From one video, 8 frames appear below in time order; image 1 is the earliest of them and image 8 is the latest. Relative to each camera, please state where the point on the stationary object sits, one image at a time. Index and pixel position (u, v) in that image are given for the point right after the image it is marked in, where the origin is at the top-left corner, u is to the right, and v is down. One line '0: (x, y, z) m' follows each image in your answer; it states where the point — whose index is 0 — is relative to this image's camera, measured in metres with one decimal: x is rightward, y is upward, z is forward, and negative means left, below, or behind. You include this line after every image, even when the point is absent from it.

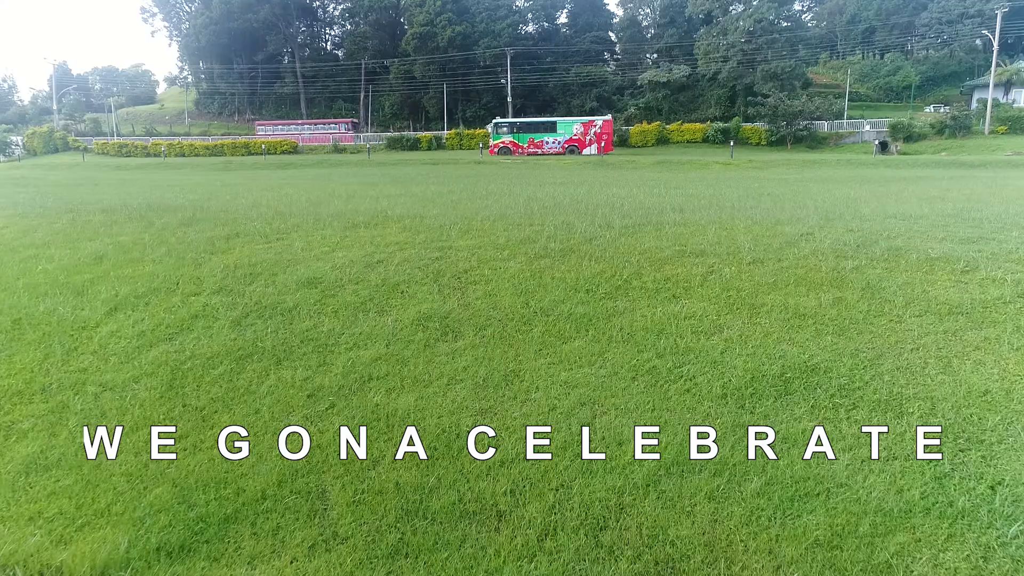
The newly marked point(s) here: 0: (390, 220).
0: (-1.2, +0.7, +7.7) m
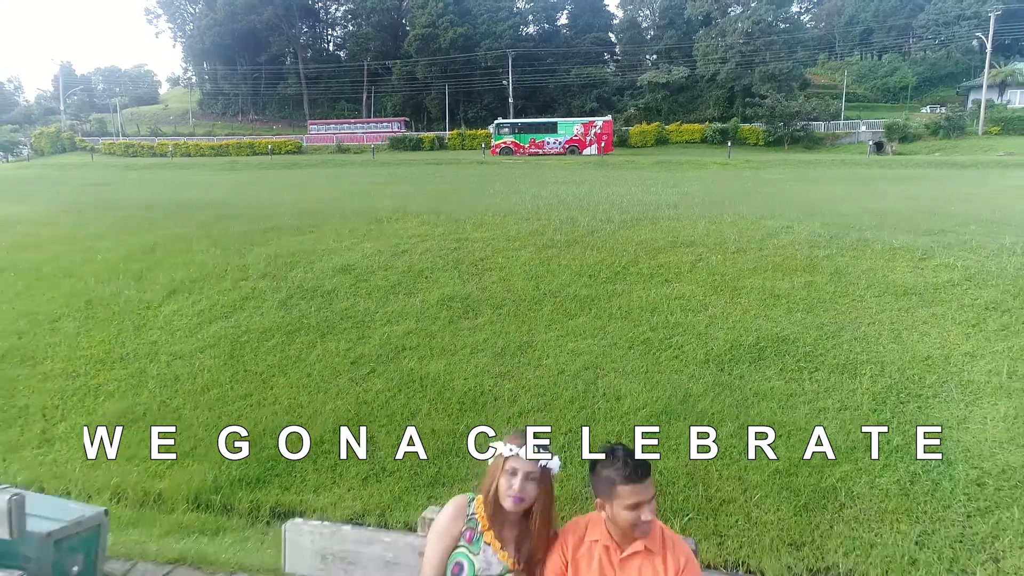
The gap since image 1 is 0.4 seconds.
0: (-1.1, +0.8, +8.5) m
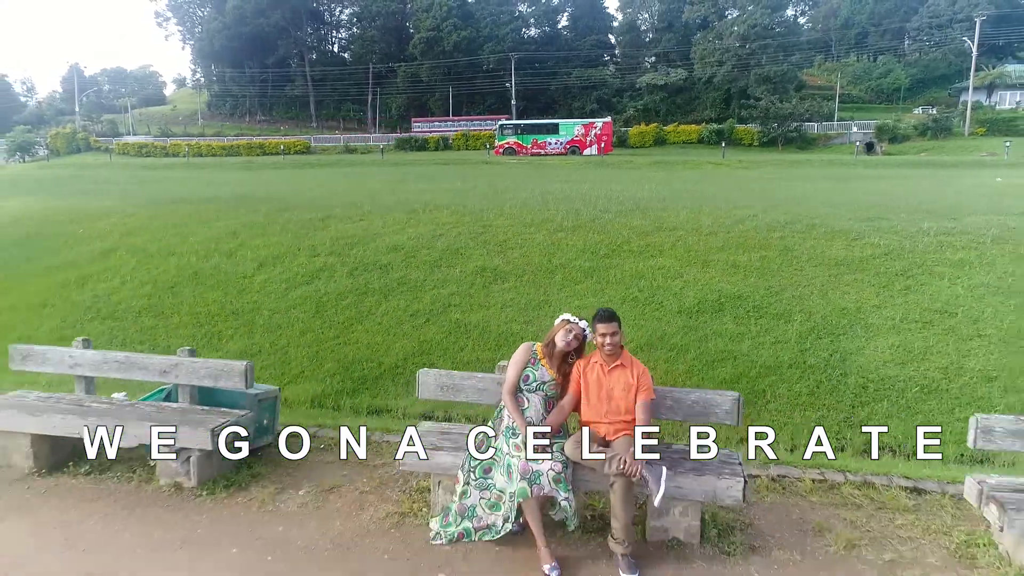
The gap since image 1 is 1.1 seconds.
0: (-1.0, +1.1, +10.0) m
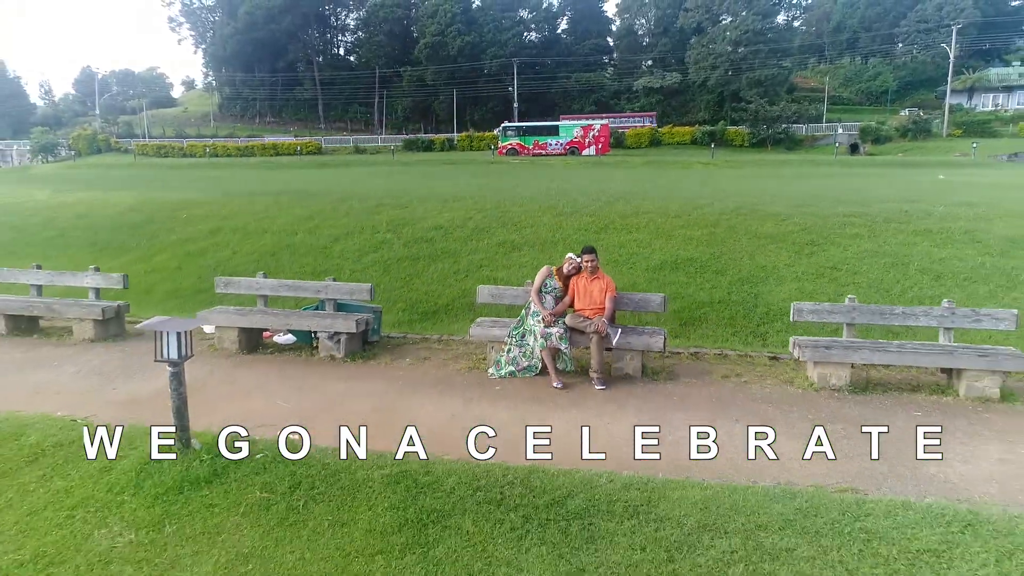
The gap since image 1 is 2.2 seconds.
0: (-0.8, +1.5, +12.5) m
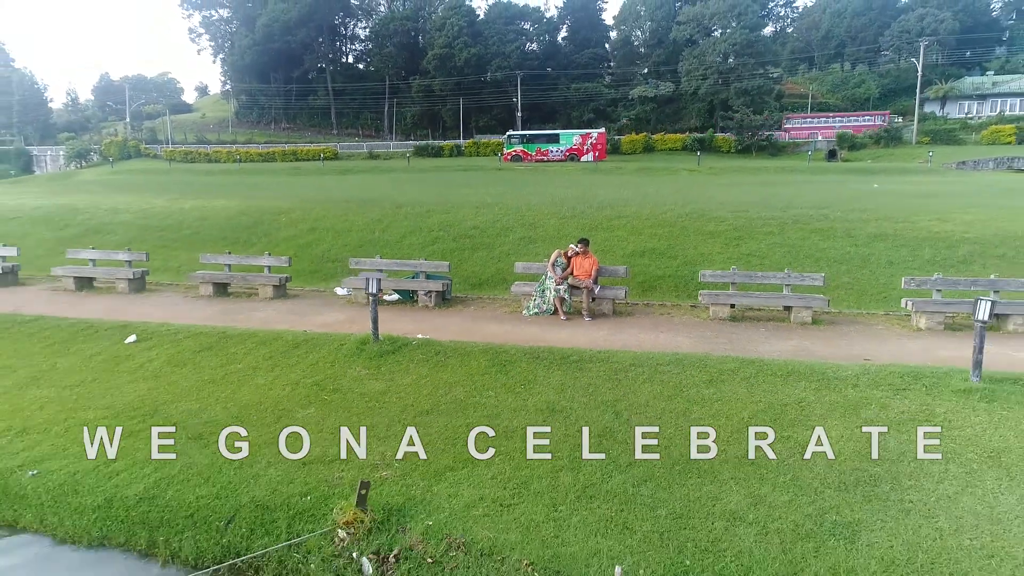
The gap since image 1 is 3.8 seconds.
0: (-0.5, +1.9, +16.5) m
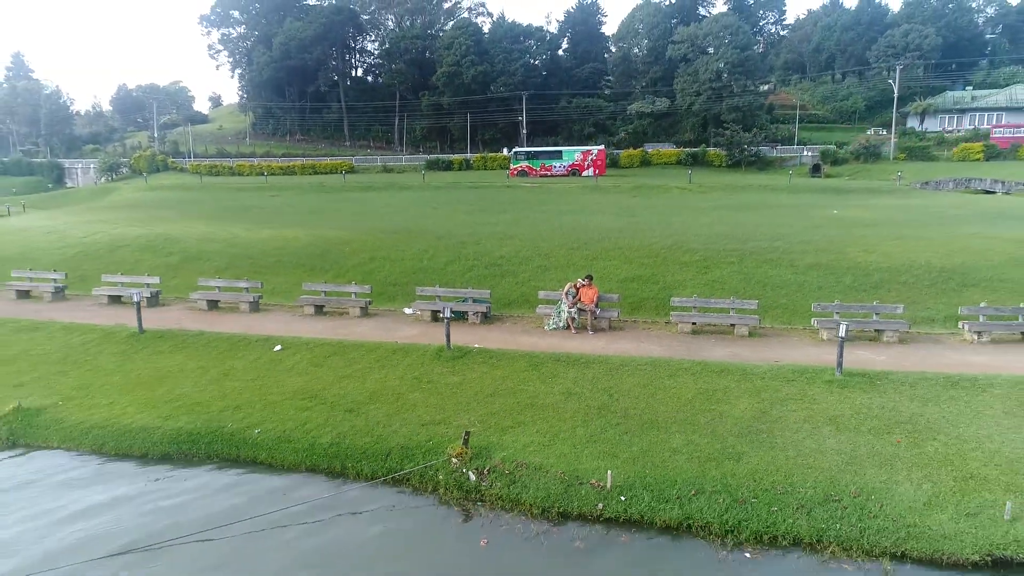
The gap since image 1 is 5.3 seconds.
0: (0.0, +1.4, +20.4) m
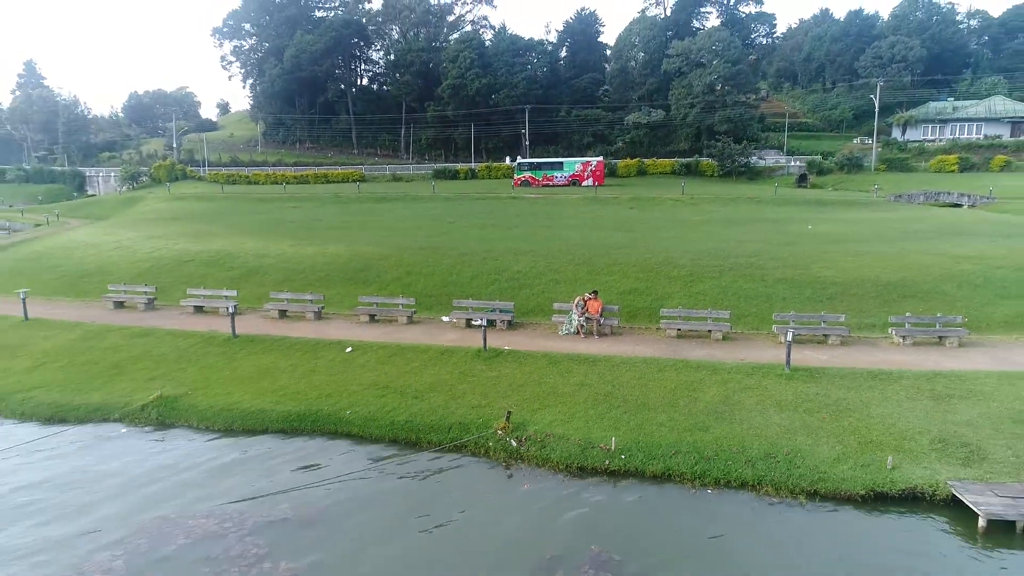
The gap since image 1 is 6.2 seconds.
0: (+0.5, +1.2, +23.6) m
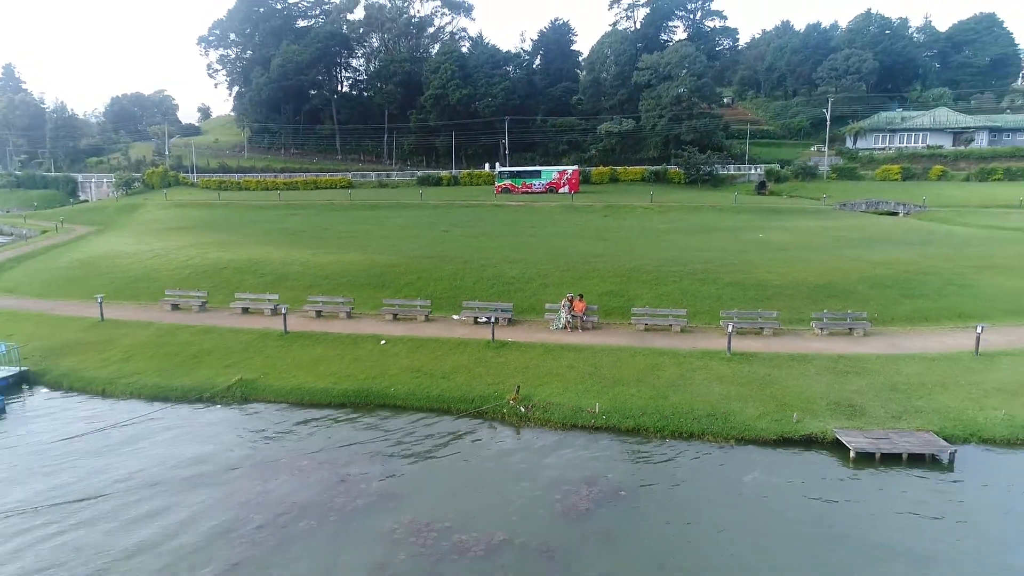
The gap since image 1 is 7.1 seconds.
0: (+0.2, +1.1, +27.6) m
